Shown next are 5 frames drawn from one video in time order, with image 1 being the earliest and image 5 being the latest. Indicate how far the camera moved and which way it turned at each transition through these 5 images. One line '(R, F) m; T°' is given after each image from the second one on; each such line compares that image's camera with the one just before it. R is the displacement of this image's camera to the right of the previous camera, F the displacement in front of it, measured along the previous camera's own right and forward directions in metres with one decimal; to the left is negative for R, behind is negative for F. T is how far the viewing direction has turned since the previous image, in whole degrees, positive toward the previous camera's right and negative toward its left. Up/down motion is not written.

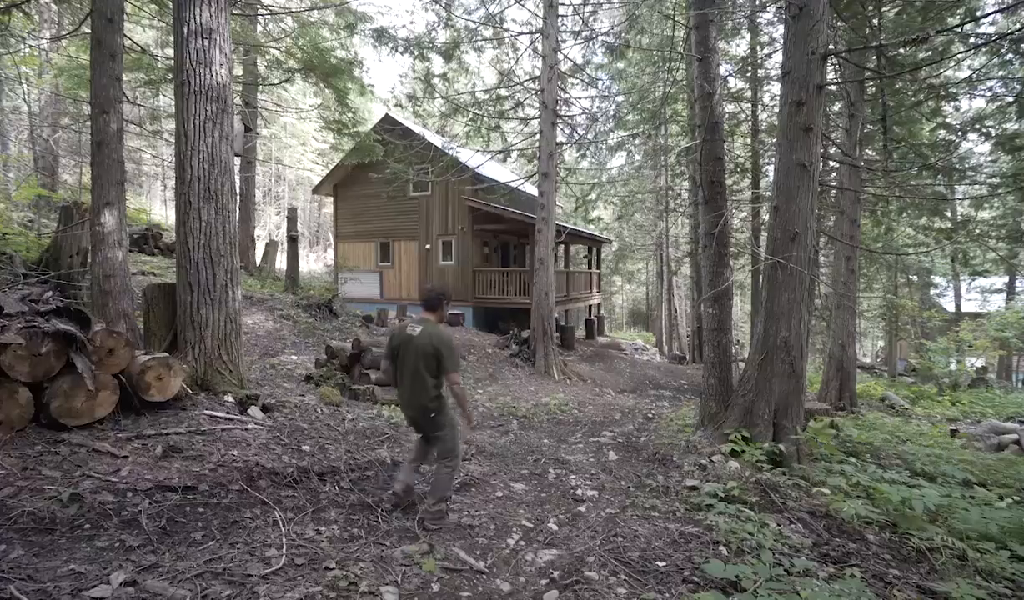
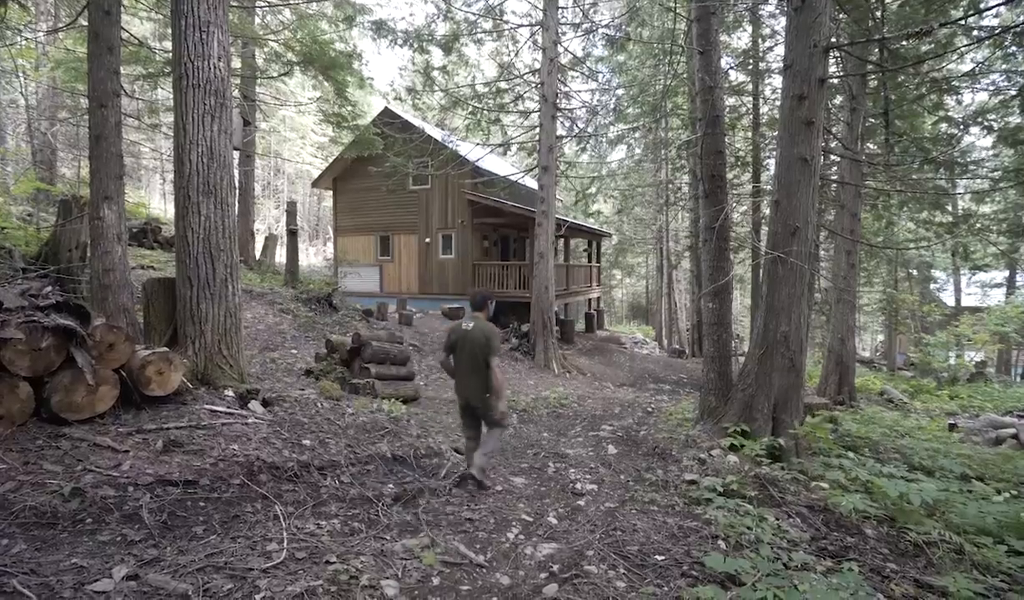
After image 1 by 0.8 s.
(0.0, 0.0) m; 0°
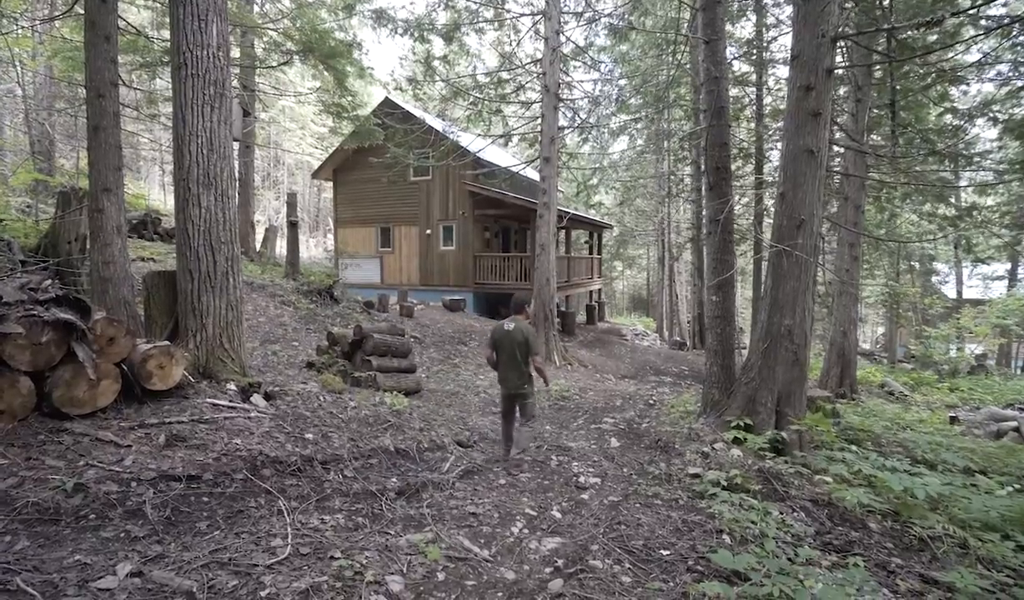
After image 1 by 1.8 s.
(0.0, 0.0) m; 0°
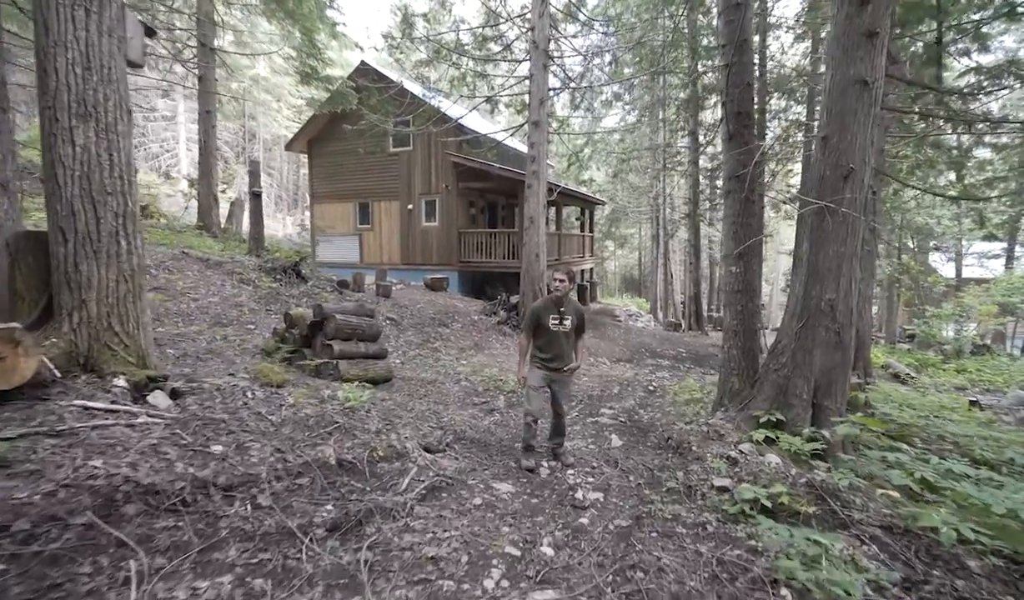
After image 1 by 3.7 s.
(+0.1, +0.9) m; +1°
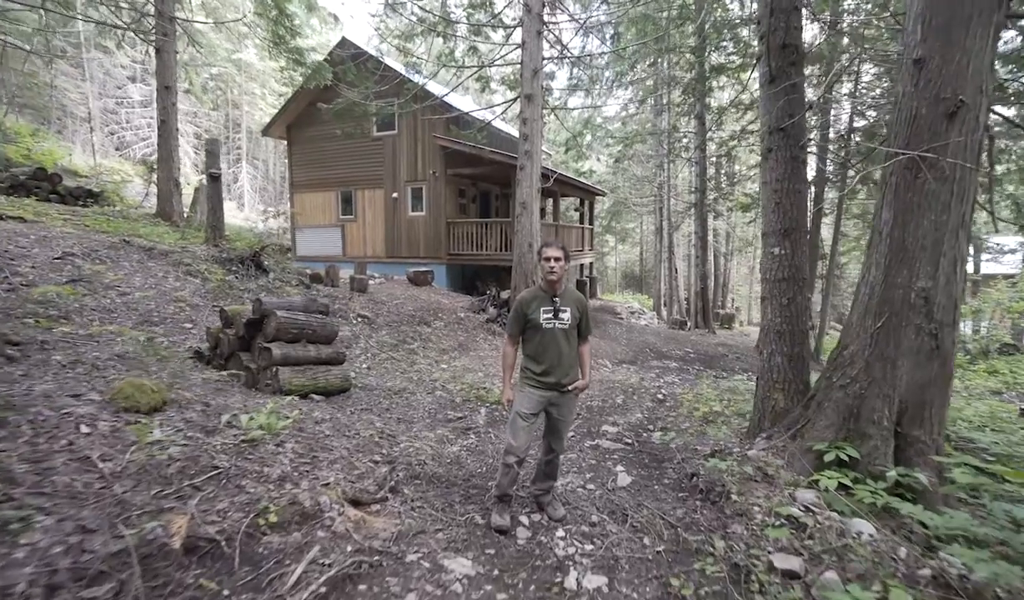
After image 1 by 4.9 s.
(+0.2, +1.1) m; 0°
